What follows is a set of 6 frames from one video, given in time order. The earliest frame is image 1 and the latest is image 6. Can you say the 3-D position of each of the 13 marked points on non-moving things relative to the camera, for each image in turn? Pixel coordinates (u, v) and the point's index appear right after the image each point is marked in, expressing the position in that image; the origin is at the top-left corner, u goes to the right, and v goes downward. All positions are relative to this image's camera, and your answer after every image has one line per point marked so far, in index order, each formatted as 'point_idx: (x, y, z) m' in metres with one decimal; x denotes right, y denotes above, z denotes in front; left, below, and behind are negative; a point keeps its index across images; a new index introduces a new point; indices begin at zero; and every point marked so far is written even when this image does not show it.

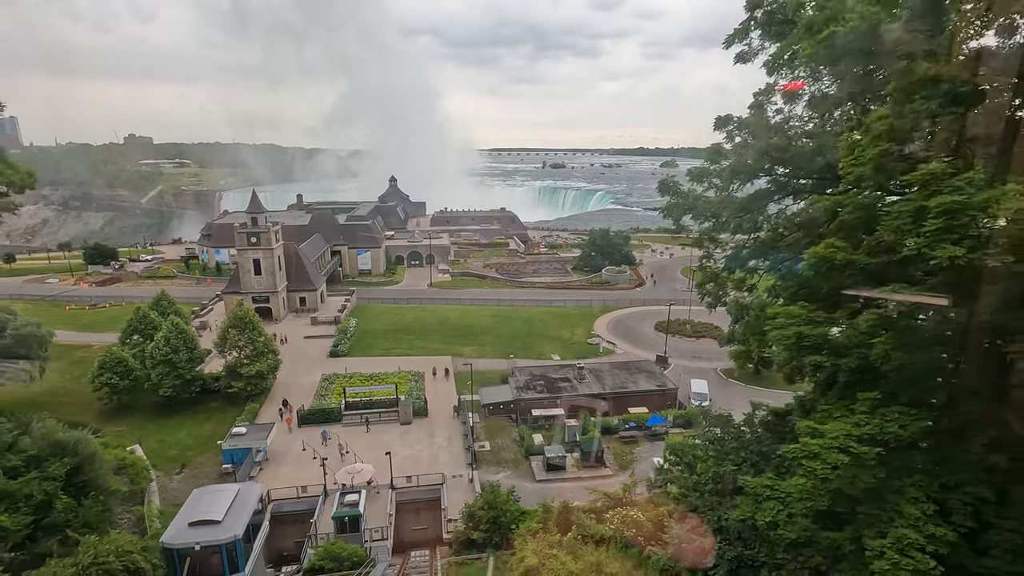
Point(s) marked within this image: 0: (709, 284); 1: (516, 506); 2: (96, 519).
0: (+3.7, 0.0, +11.3) m
1: (+0.1, -6.4, +17.1) m
2: (-10.8, -6.0, +15.1) m
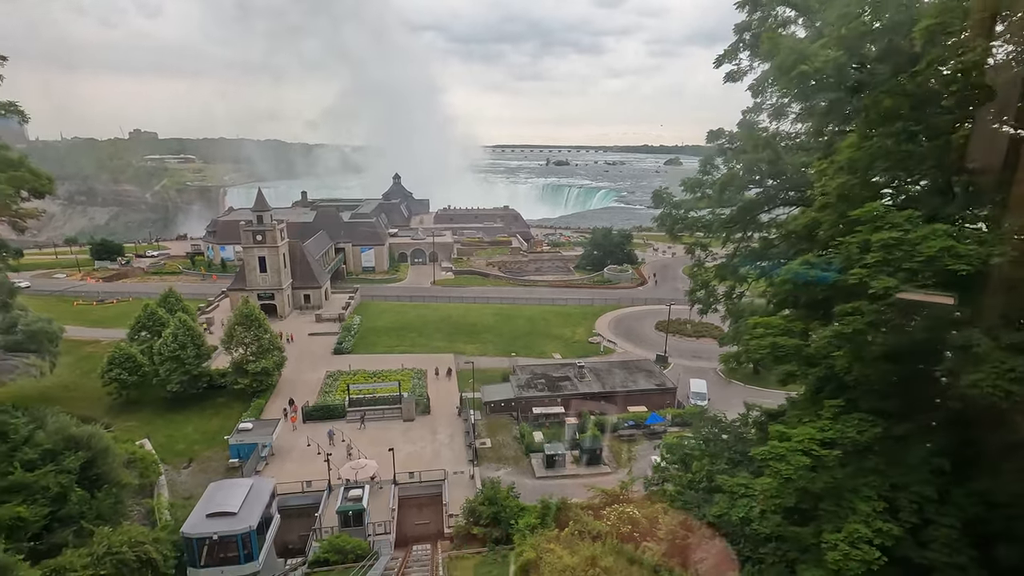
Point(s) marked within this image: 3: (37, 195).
0: (+3.7, -0.1, +11.7) m
1: (+0.1, -6.4, +17.5) m
2: (-10.8, -5.9, +15.6) m
3: (-10.2, +2.0, +12.5) m
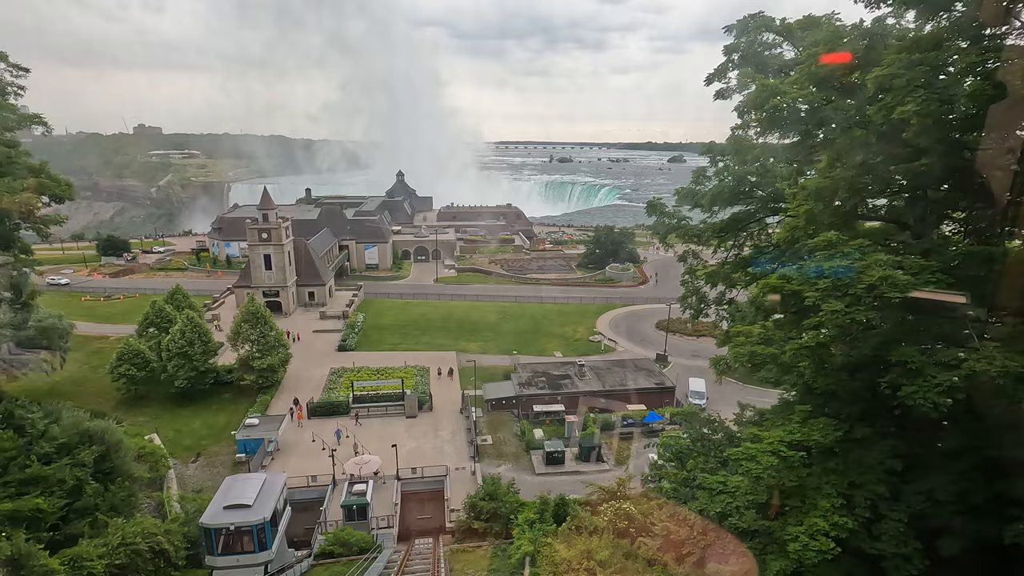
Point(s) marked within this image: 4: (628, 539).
0: (+3.7, -0.2, +12.2) m
1: (+0.1, -6.5, +18.0) m
2: (-10.8, -5.9, +16.2) m
3: (-10.1, +2.0, +13.0) m
4: (+2.1, -4.3, +9.8) m
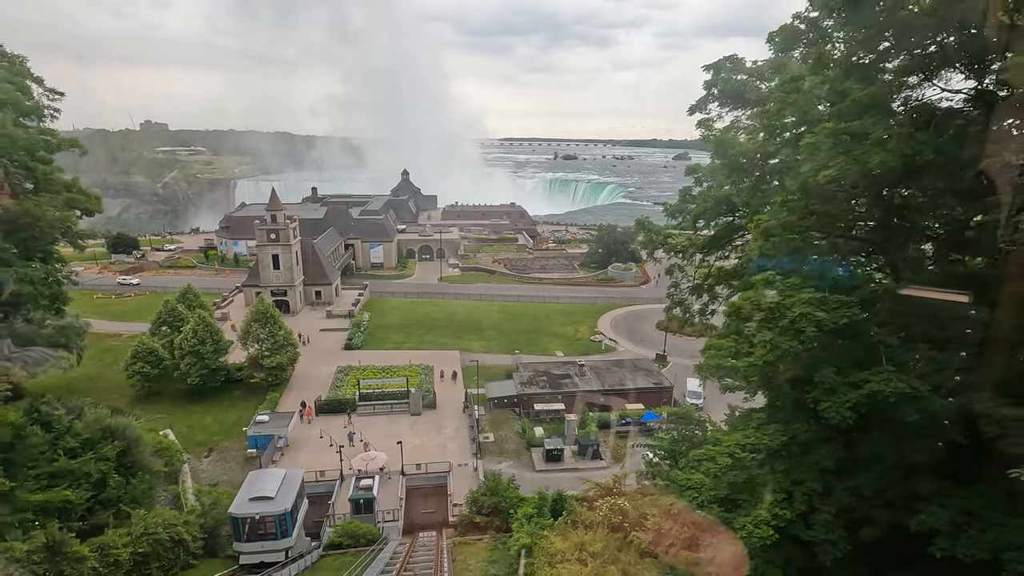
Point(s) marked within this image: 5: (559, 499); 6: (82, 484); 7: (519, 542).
0: (+3.7, -0.4, +12.9) m
1: (+0.1, -6.6, +18.9) m
2: (-10.8, -6.0, +17.1) m
3: (-10.1, +1.8, +13.9) m
4: (+2.1, -4.5, +10.6) m
5: (+1.2, -5.5, +15.2) m
6: (-11.3, -5.1, +15.2) m
7: (+0.2, -6.0, +13.8) m
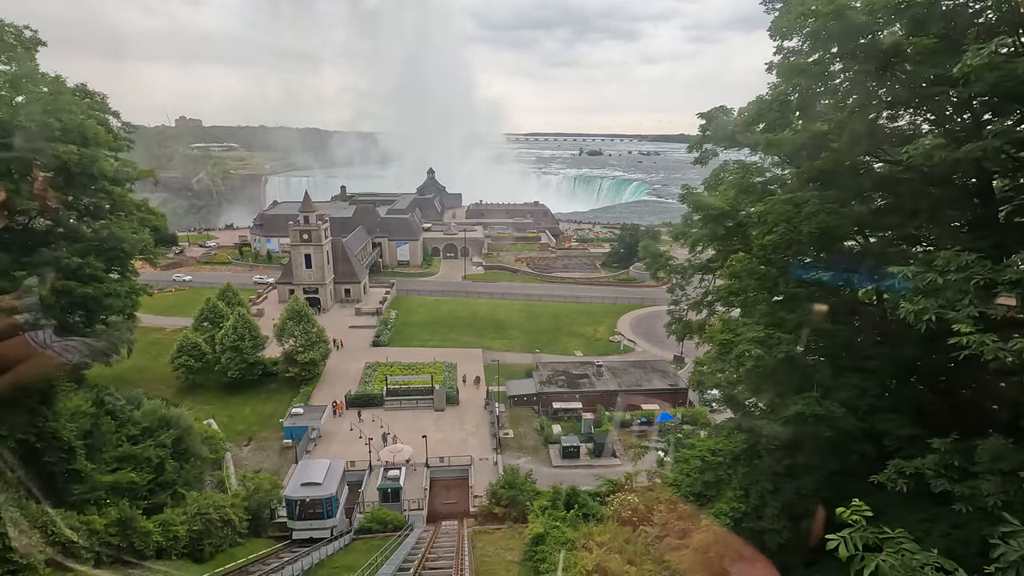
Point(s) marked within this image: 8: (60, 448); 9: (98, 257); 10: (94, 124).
0: (+4.1, -0.8, +14.1) m
1: (+0.7, -6.9, +20.3) m
2: (-10.3, -6.2, +18.9) m
3: (-9.6, +1.7, +15.6) m
4: (+2.4, -4.9, +11.9) m
5: (+1.7, -5.8, +16.5) m
6: (-10.8, -5.3, +17.1) m
7: (+0.6, -6.3, +15.2) m
8: (-10.4, -3.7, +13.5) m
9: (-9.2, +0.7, +13.0) m
10: (-8.9, +3.5, +12.5) m
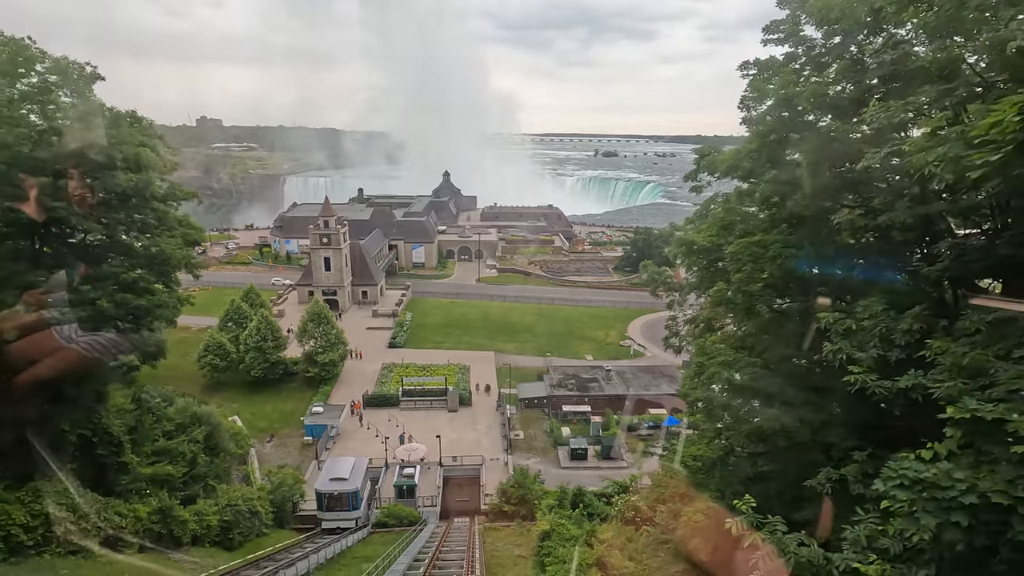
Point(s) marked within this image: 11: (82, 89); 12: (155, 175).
0: (+4.4, -1.2, +15.1) m
1: (+1.0, -7.3, +21.3) m
2: (-10.0, -6.4, +20.2) m
3: (-9.3, +1.5, +16.9) m
4: (+2.5, -5.2, +12.9) m
5: (+1.9, -6.2, +17.5) m
6: (-10.5, -5.5, +18.4) m
7: (+0.8, -6.7, +16.2) m
8: (-10.2, -3.9, +14.8) m
9: (-8.9, +0.5, +14.3) m
10: (-8.7, +3.3, +13.7) m
11: (-9.6, +4.5, +13.0) m
12: (-8.6, +2.8, +13.9) m
